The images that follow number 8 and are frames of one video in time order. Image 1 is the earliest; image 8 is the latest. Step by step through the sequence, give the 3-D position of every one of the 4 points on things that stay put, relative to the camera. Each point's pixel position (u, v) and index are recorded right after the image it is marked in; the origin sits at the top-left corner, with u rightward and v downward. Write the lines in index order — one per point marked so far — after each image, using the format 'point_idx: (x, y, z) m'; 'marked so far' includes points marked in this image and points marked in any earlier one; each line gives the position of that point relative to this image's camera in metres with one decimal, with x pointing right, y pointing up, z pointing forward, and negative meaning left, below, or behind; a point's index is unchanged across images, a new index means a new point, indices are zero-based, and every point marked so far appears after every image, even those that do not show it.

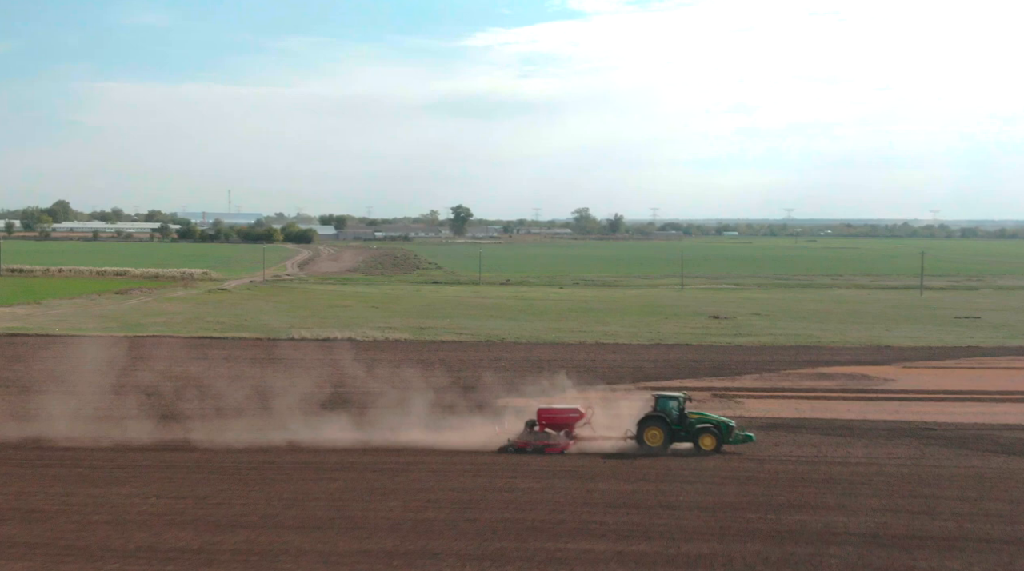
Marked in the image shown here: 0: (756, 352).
0: (+3.9, -1.1, +17.6) m
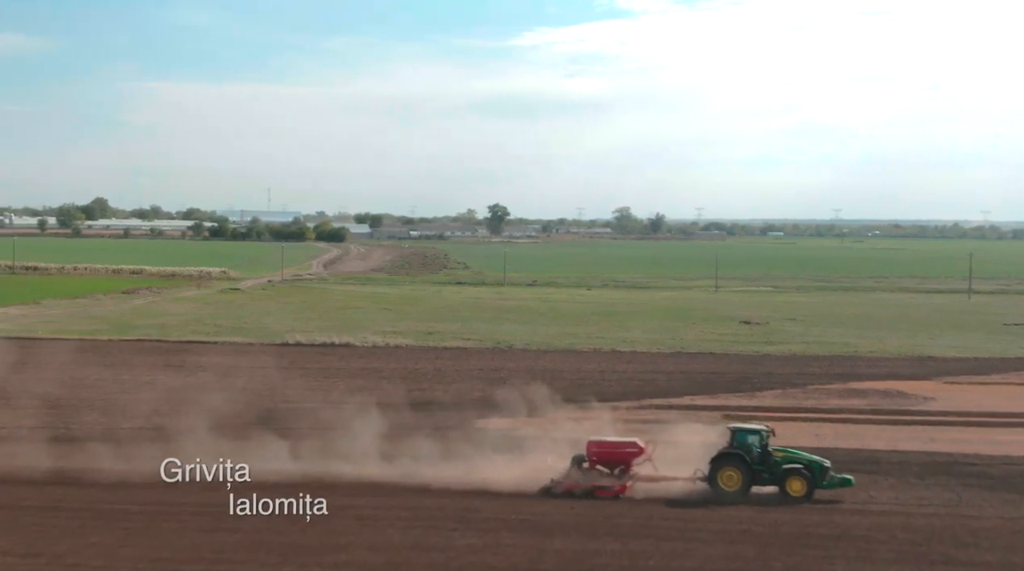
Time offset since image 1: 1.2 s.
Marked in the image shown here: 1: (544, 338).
0: (+4.0, -1.2, +16.2) m
1: (+0.6, -1.0, +19.9) m
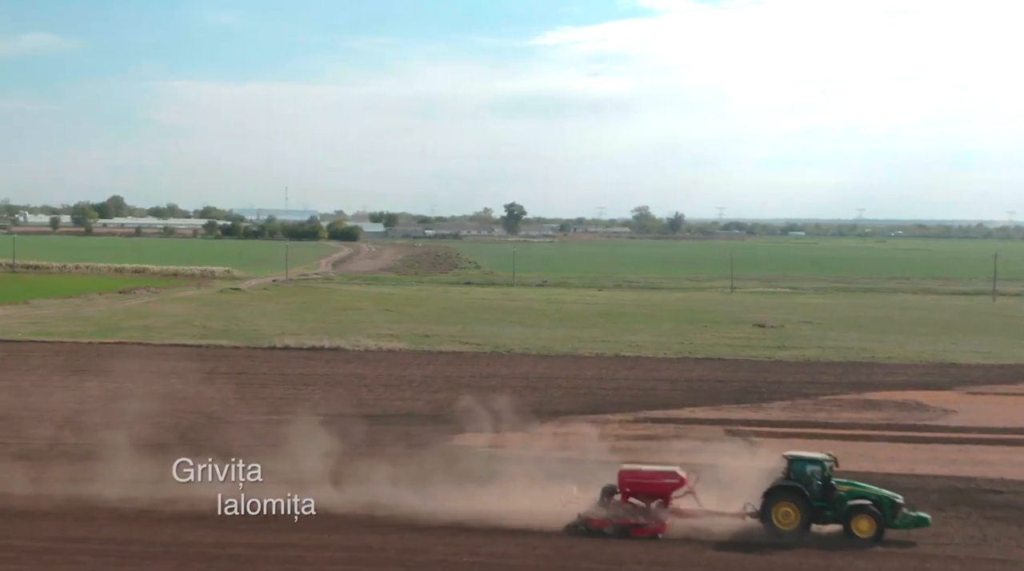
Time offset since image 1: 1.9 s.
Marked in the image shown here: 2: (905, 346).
0: (+4.0, -1.2, +15.2) m
1: (+0.6, -1.0, +19.0) m
2: (+6.9, -1.1, +19.2) m
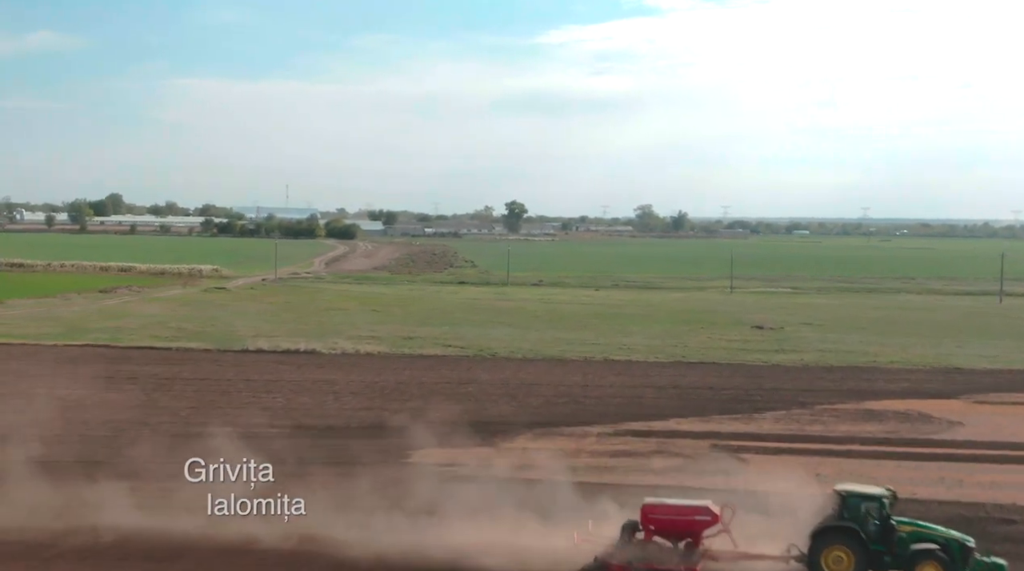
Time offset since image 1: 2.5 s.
0: (+3.7, -1.2, +14.4) m
1: (+0.4, -1.0, +18.2) m
2: (+6.7, -1.1, +18.4) m
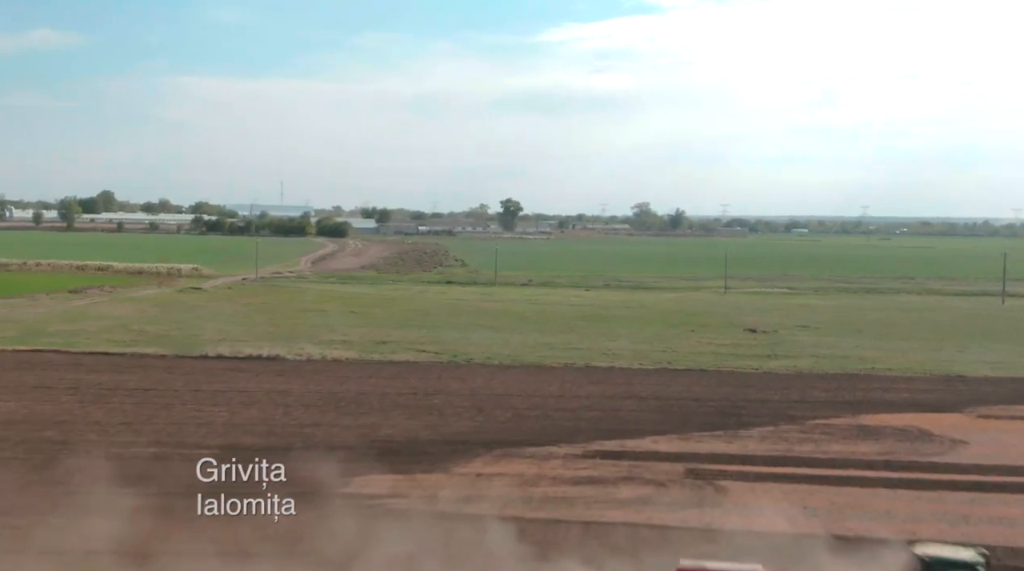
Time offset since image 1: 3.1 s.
0: (+3.4, -1.2, +13.5) m
1: (0.0, -1.0, +17.3) m
2: (+6.4, -1.1, +17.5) m
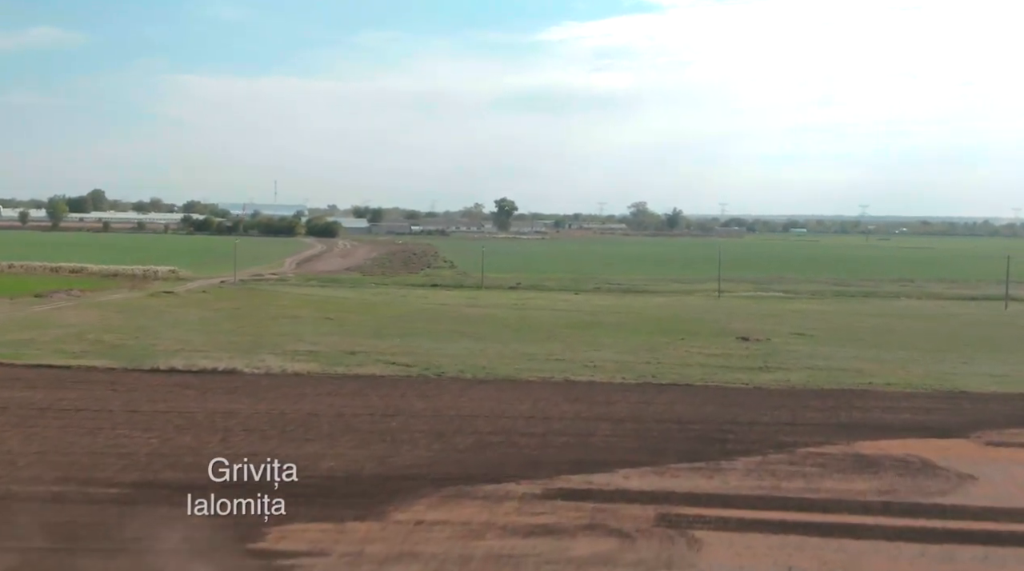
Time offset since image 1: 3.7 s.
0: (+3.0, -1.4, +12.5) m
1: (-0.3, -1.1, +16.3) m
2: (+6.0, -1.2, +16.5) m
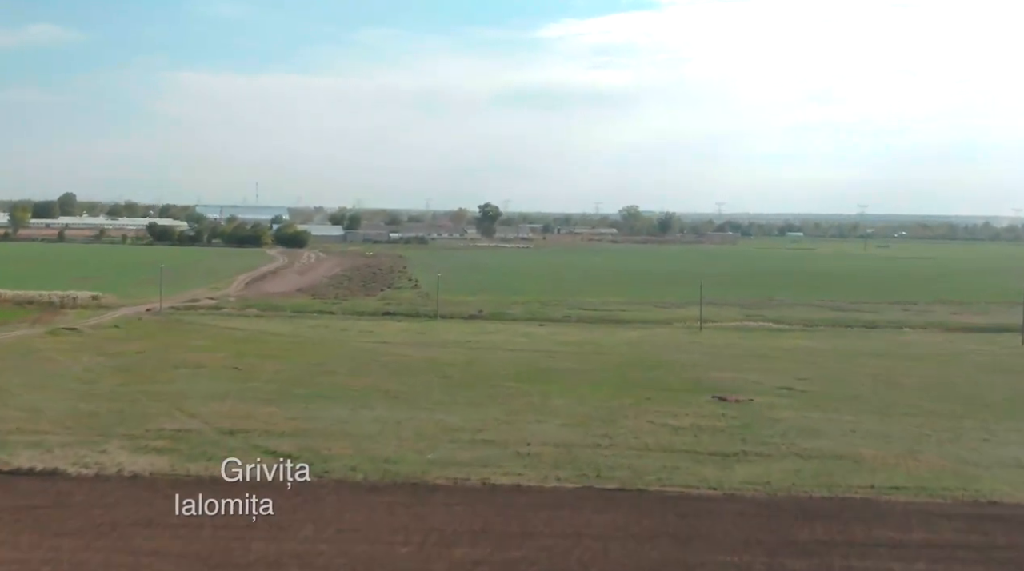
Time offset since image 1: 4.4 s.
0: (+2.0, -2.2, +9.3) m
1: (-1.4, -1.9, +13.1) m
2: (+5.0, -2.0, +13.3) m
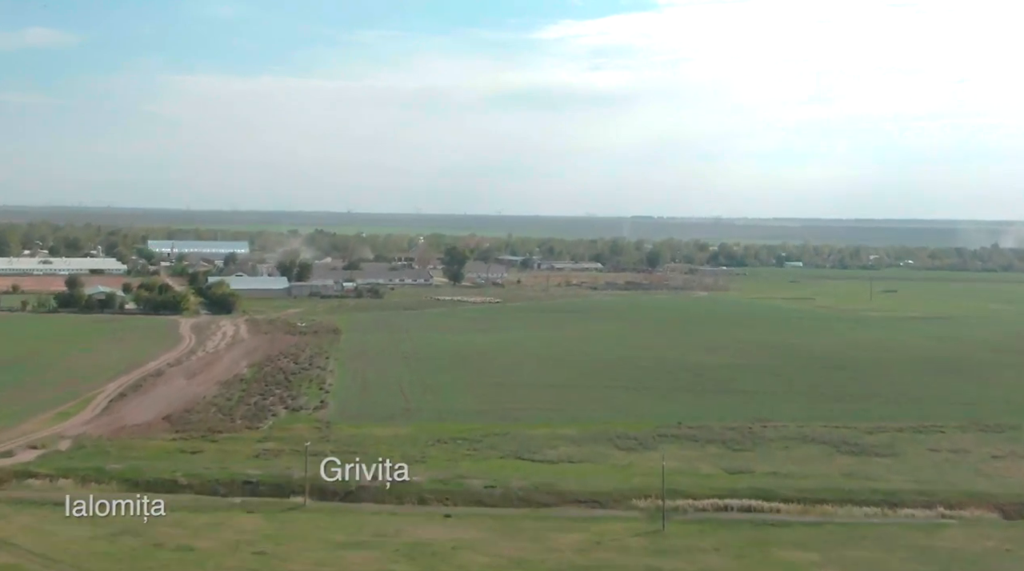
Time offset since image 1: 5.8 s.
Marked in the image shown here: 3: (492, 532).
0: (+0.1, -5.4, +2.0) m
1: (-3.3, -5.1, +5.8) m
2: (+3.1, -5.3, +6.0) m
3: (-0.3, -4.3, +19.1) m
